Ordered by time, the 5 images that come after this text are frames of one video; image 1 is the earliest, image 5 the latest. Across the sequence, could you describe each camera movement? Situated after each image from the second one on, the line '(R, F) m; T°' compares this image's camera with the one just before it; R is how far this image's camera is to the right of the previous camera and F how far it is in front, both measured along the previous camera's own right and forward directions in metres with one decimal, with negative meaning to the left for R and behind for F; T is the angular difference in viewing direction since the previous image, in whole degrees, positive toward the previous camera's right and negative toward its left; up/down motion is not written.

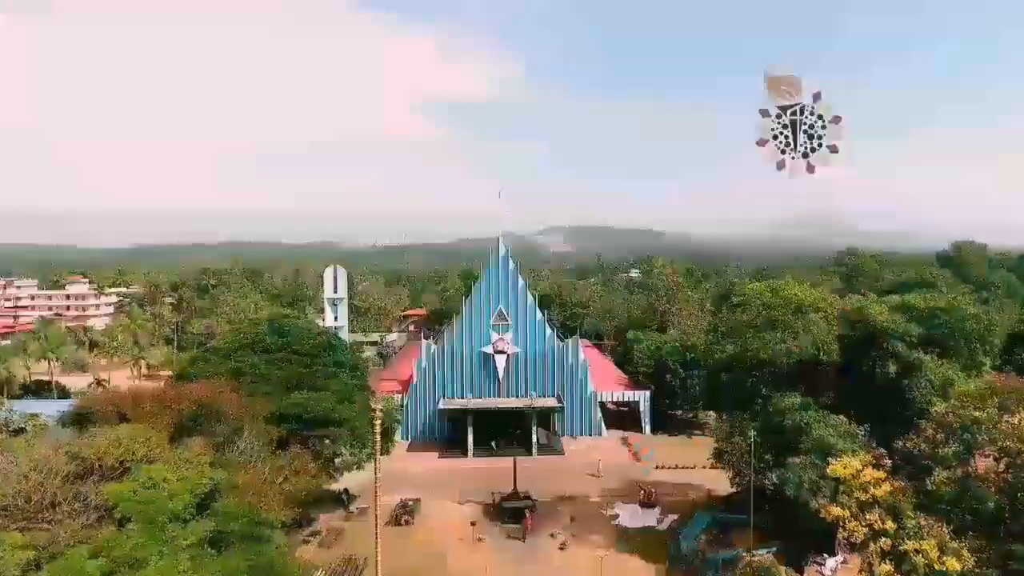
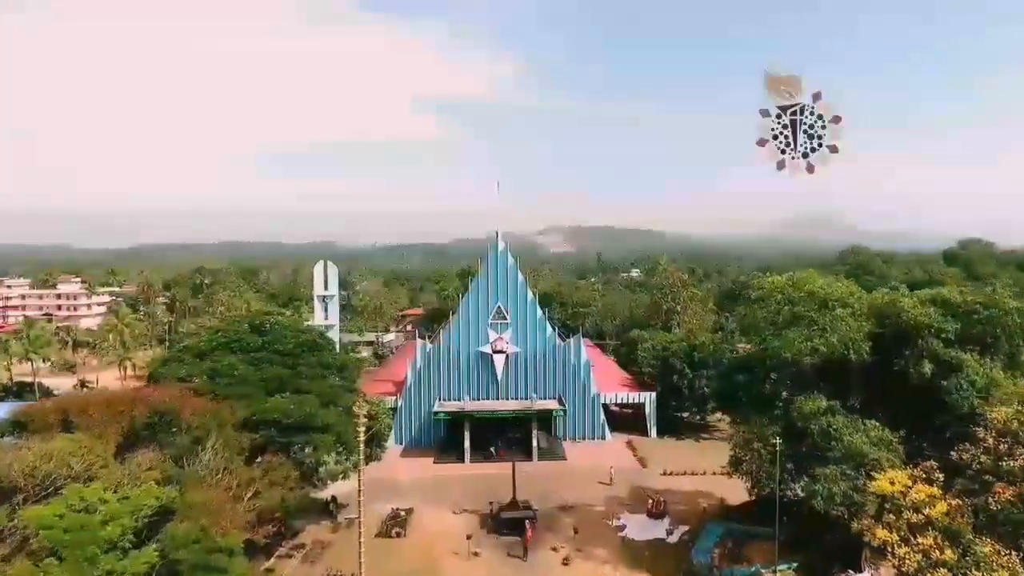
(0.0, +1.9) m; 0°
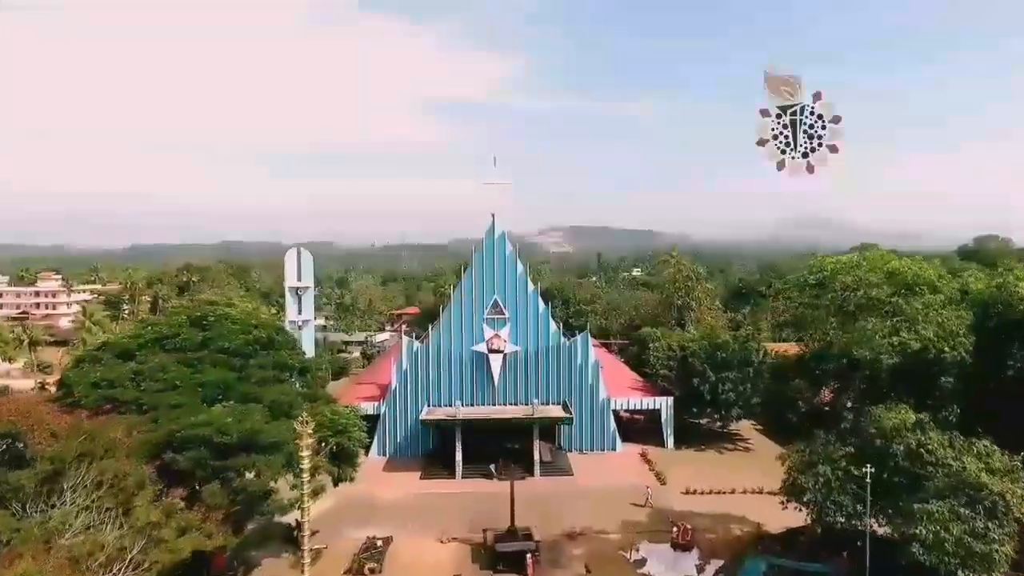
(+0.1, +4.6) m; 0°
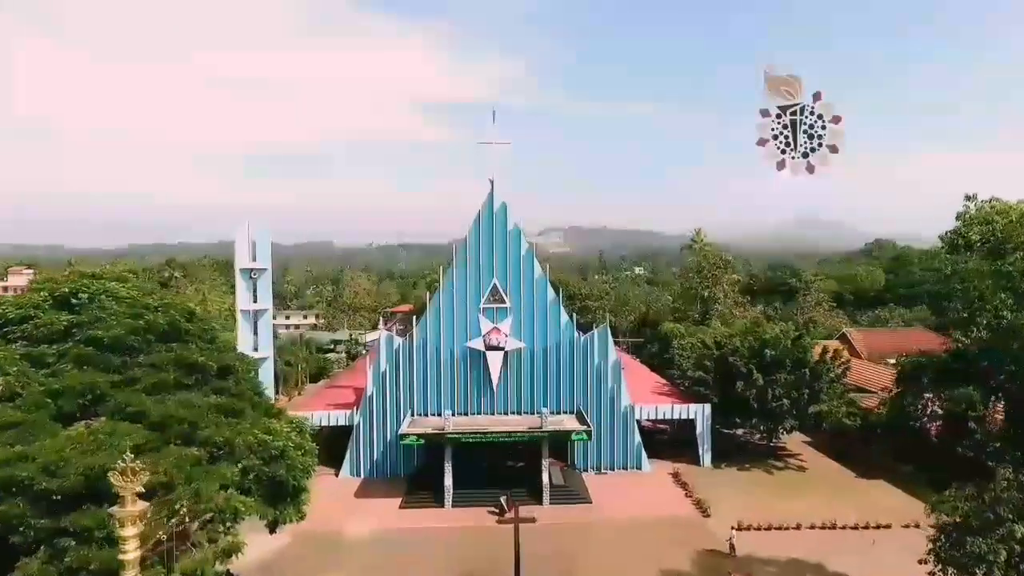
(-0.1, +6.3) m; 0°
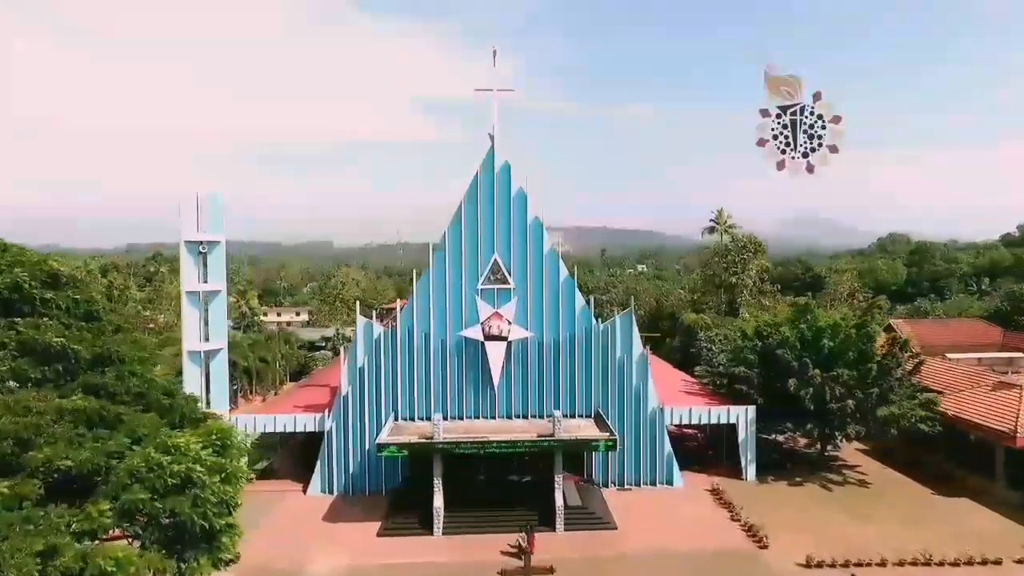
(-0.2, +4.9) m; 0°
